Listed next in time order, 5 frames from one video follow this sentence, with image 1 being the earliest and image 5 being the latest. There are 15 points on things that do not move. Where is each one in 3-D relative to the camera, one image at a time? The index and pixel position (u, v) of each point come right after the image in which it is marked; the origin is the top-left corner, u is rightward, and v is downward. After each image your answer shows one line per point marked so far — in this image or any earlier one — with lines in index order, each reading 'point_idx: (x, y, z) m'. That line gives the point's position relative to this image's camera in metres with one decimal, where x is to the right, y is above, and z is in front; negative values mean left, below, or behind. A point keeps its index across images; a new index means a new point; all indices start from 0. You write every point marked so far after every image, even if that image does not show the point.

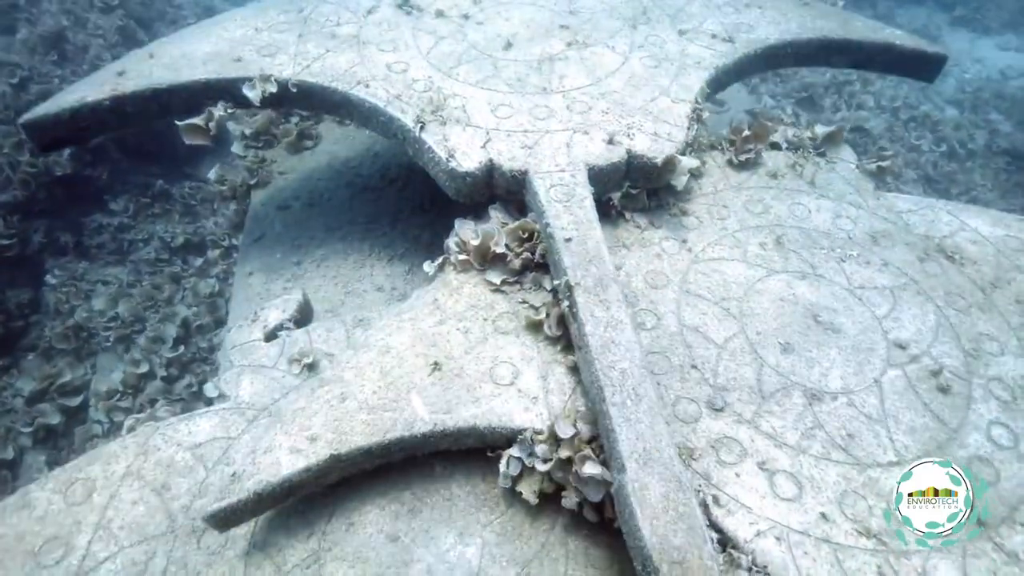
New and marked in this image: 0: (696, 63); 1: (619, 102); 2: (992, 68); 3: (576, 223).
0: (+1.2, +1.5, +4.0) m
1: (+0.6, +1.1, +3.6) m
2: (+6.4, +2.7, +7.9) m
3: (+0.3, +0.3, +3.0) m
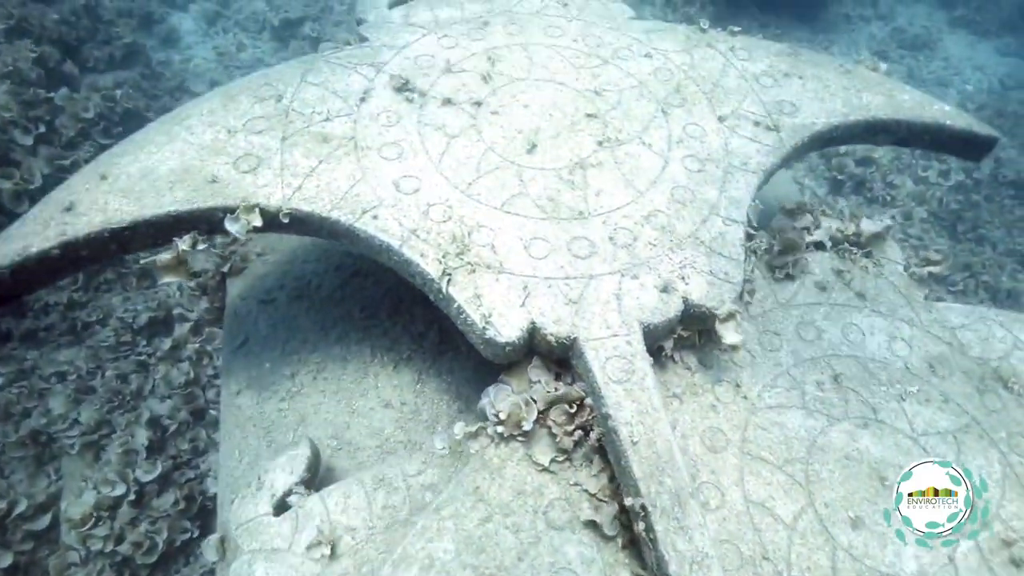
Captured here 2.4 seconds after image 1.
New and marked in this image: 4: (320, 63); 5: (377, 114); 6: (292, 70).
0: (+1.3, +0.7, +3.6) m
1: (+0.8, +0.3, +3.2) m
2: (+6.2, +2.6, +7.7) m
3: (+0.6, -0.6, +2.7) m
4: (-1.3, +1.4, +3.9) m
5: (-0.8, +1.0, +3.5) m
6: (-1.3, +1.3, +3.7) m
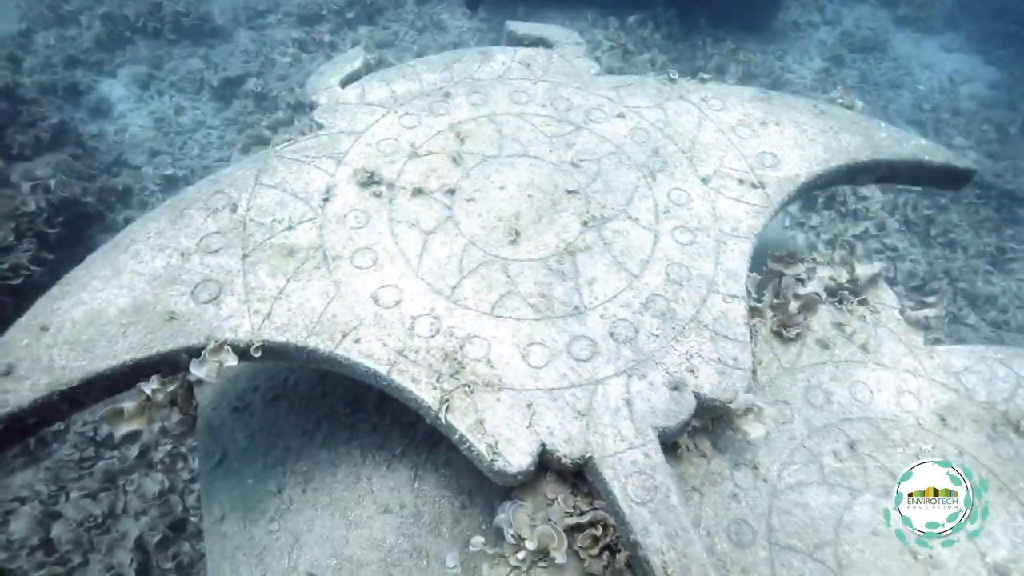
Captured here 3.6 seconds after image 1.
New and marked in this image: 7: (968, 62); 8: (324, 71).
0: (+1.2, +0.3, +3.4) m
1: (+0.8, -0.1, +3.1) m
2: (+5.6, +2.7, +7.8) m
3: (+0.6, -1.0, +2.5) m
4: (-1.4, +0.7, +3.6) m
5: (-0.9, +0.4, +3.2) m
6: (-1.5, +0.6, +3.4) m
7: (+6.7, +3.1, +9.0) m
8: (-1.4, +1.5, +4.3) m
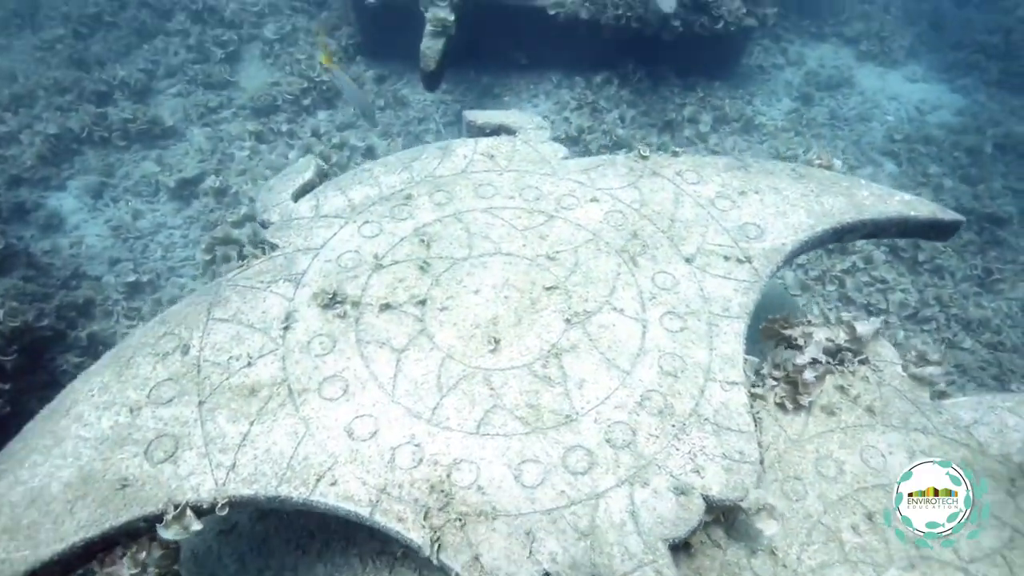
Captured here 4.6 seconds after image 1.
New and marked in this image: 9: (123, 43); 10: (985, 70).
0: (+1.1, -0.1, +3.3) m
1: (+0.7, -0.6, +2.9) m
2: (+5.1, +2.4, +7.9) m
3: (+0.7, -1.5, +2.3) m
4: (-1.6, 0.0, +3.4) m
5: (-1.0, -0.3, +3.1) m
6: (-1.6, -0.1, +3.2) m
7: (+6.1, +2.9, +9.1) m
8: (-1.6, +0.7, +4.2) m
9: (-5.8, +3.7, +9.3) m
10: (+7.3, +3.3, +9.6) m
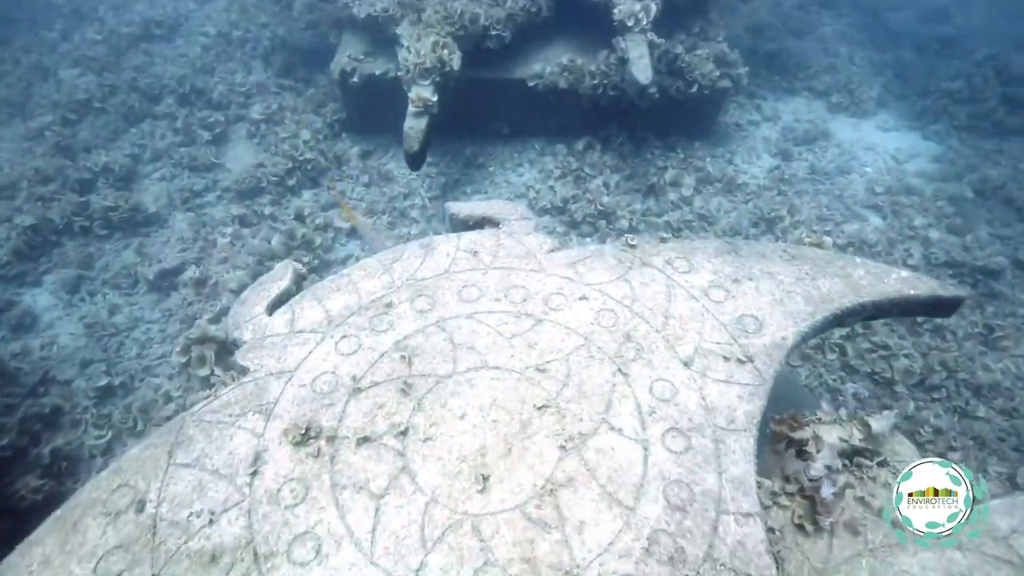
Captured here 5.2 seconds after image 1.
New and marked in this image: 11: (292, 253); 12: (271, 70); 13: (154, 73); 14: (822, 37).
0: (+1.1, -0.7, +3.0) m
1: (+0.7, -1.1, +2.6) m
2: (+4.9, +1.8, +7.8) m
3: (+0.7, -2.0, +1.9) m
4: (-1.6, -0.7, +3.1) m
5: (-1.0, -0.9, +2.8) m
6: (-1.7, -0.8, +2.9) m
7: (+5.9, +2.2, +9.1) m
8: (-1.8, -0.1, +4.0) m
9: (-6.1, +2.4, +9.2) m
10: (+7.0, +2.7, +9.6) m
11: (-2.6, +0.4, +7.1) m
12: (-4.0, +3.6, +9.9) m
13: (-6.0, +3.6, +10.1) m
14: (+5.8, +4.6, +11.1) m
